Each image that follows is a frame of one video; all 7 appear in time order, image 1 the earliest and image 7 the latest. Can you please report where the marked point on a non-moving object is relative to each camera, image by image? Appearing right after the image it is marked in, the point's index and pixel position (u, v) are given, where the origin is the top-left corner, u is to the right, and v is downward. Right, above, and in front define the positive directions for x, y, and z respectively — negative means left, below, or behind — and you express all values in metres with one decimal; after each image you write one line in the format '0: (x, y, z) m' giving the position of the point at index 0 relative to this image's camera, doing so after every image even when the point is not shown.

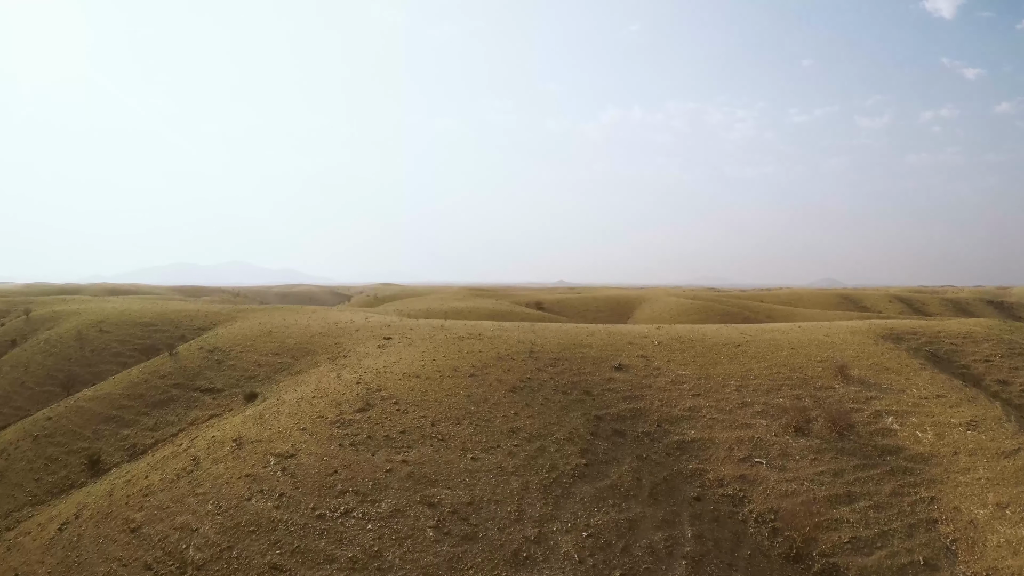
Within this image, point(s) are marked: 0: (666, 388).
0: (+3.6, -2.4, +11.6) m
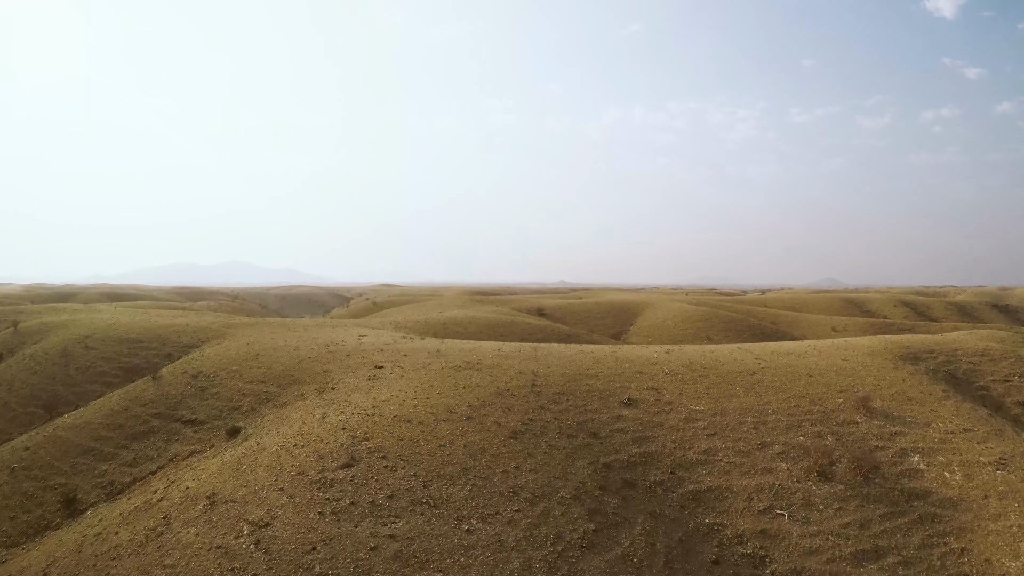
0: (+3.7, -3.0, +10.8) m
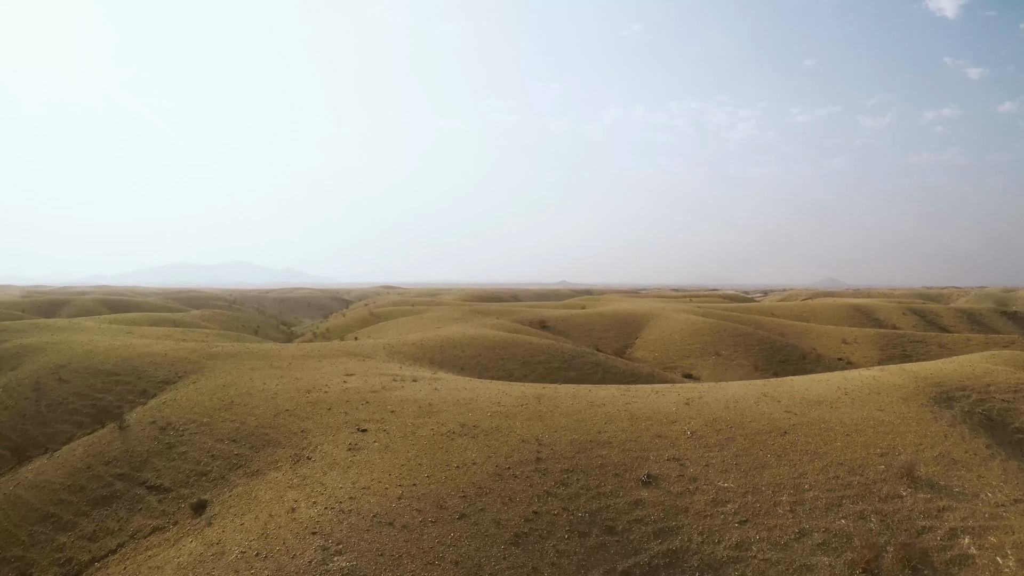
0: (+3.7, -4.3, +9.5) m
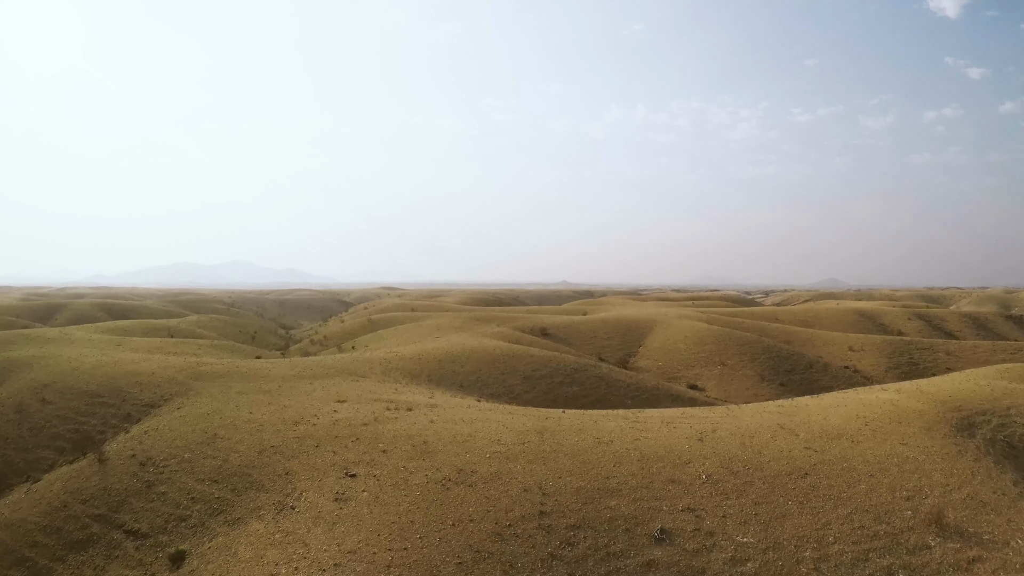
0: (+3.7, -5.0, +8.7) m
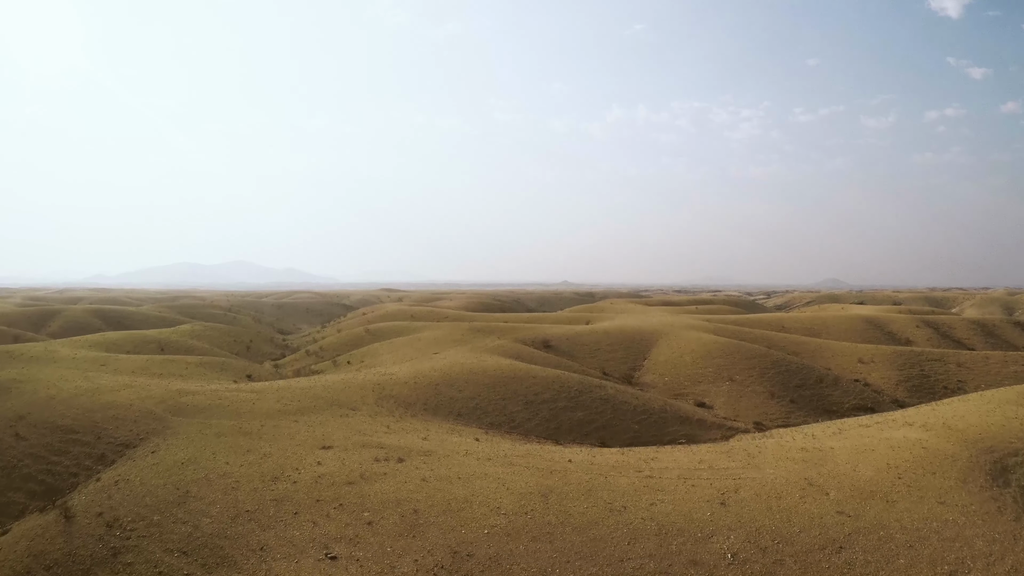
0: (+3.7, -6.1, +7.4) m
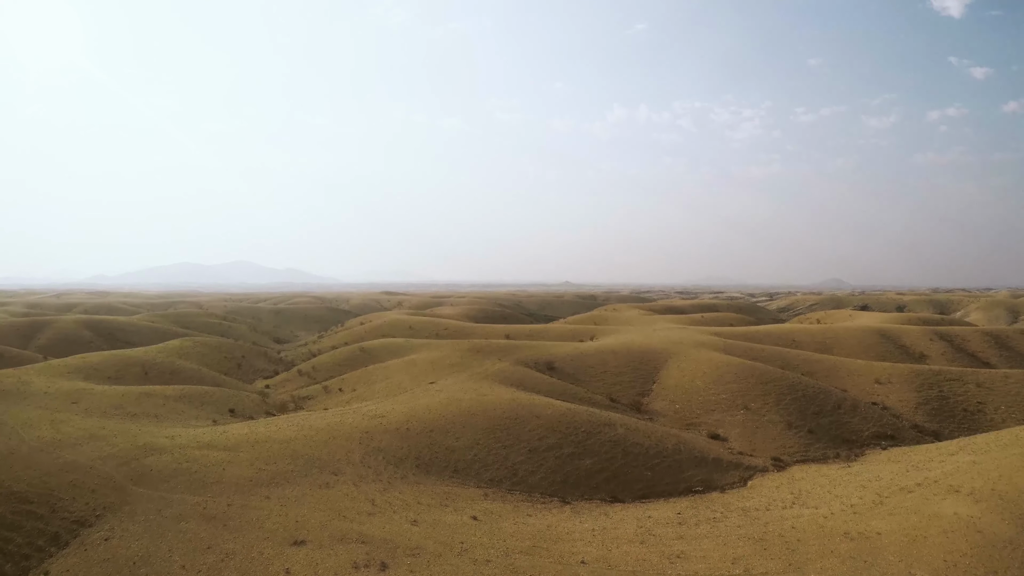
0: (+3.8, -7.8, +5.3) m
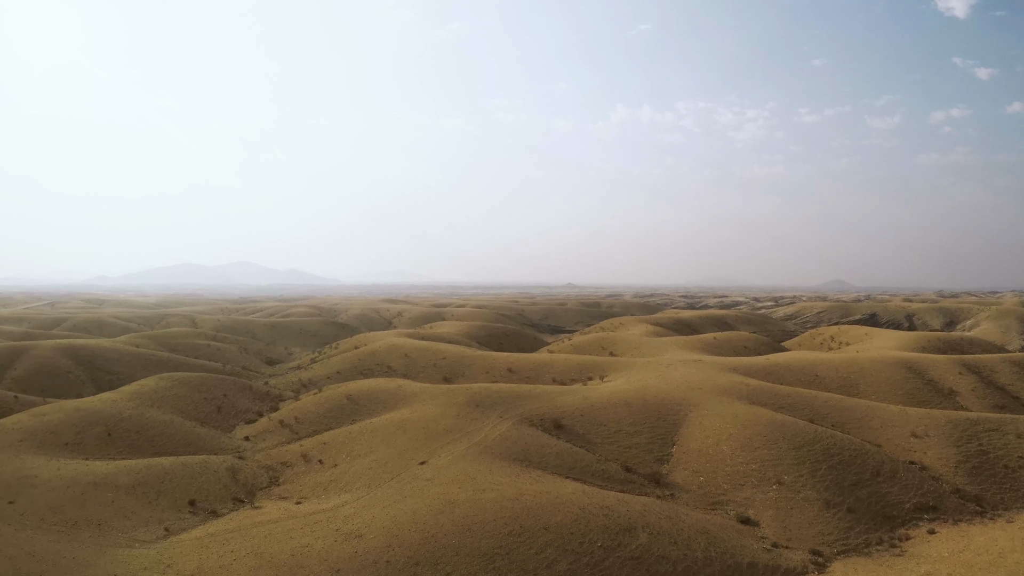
0: (+3.9, -11.9, +1.4) m
